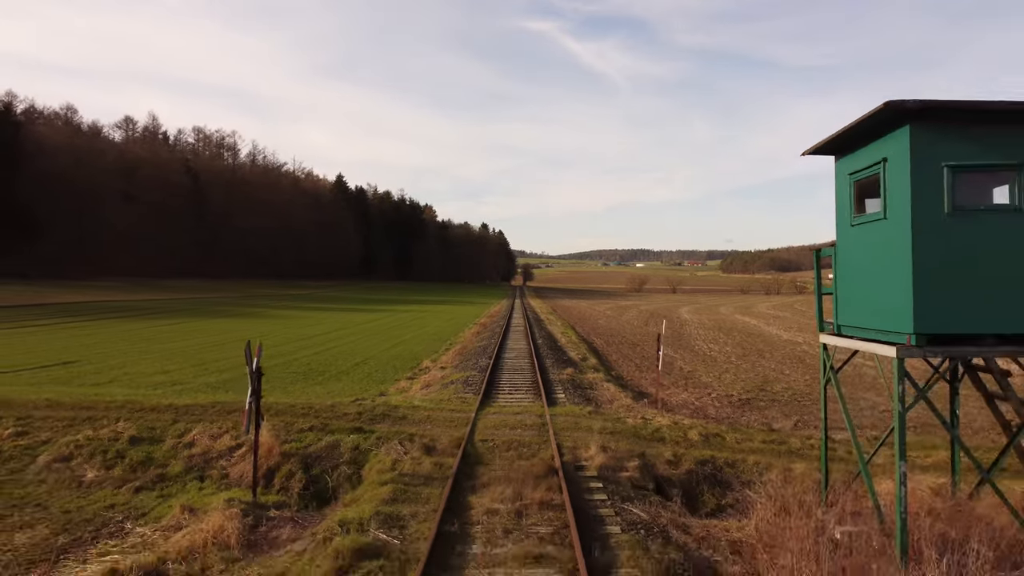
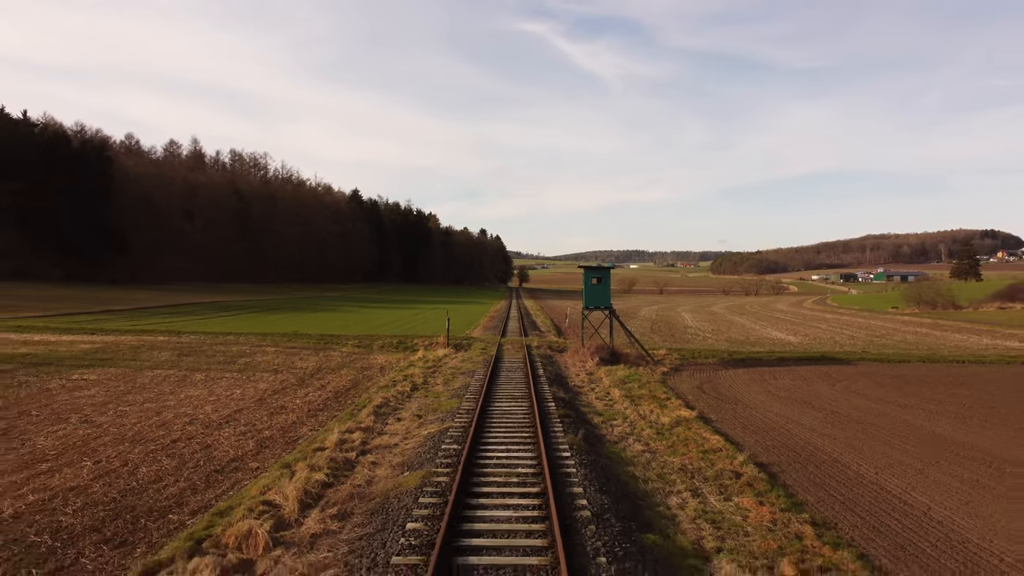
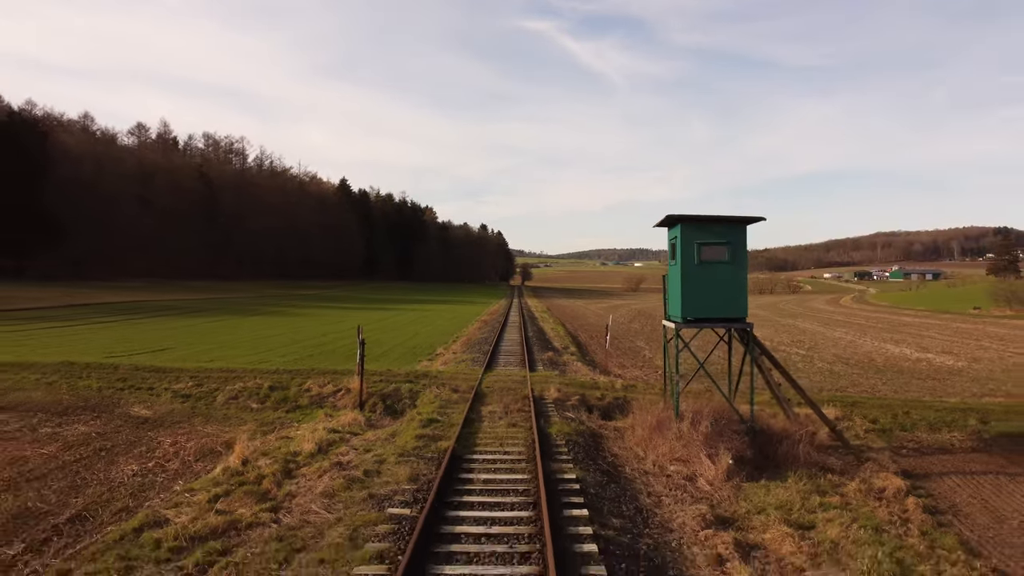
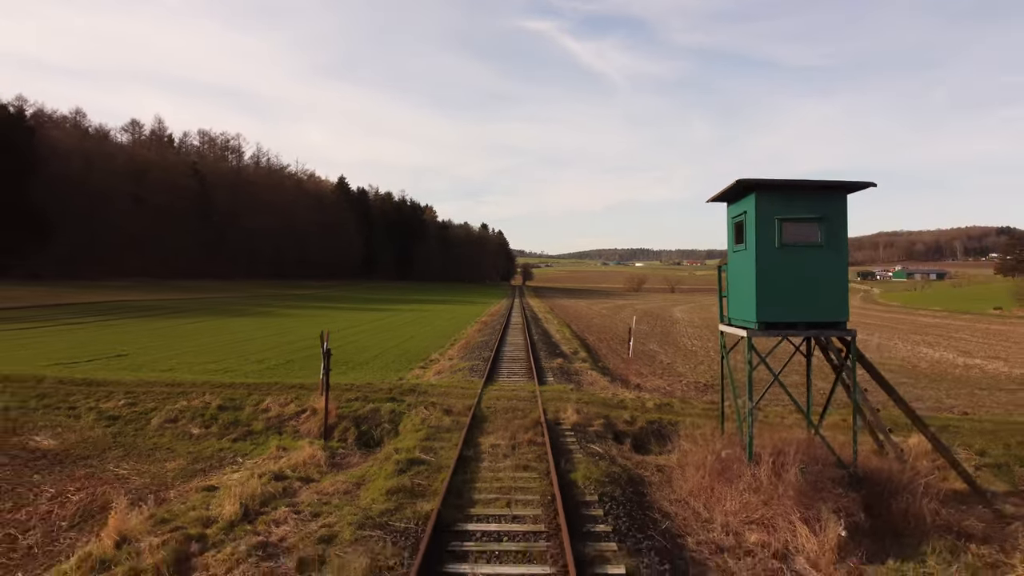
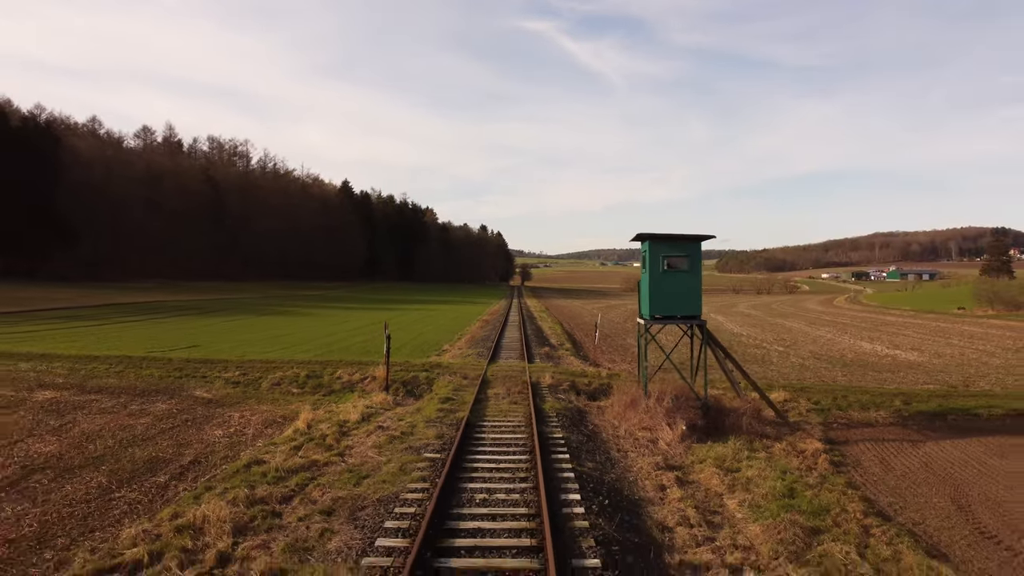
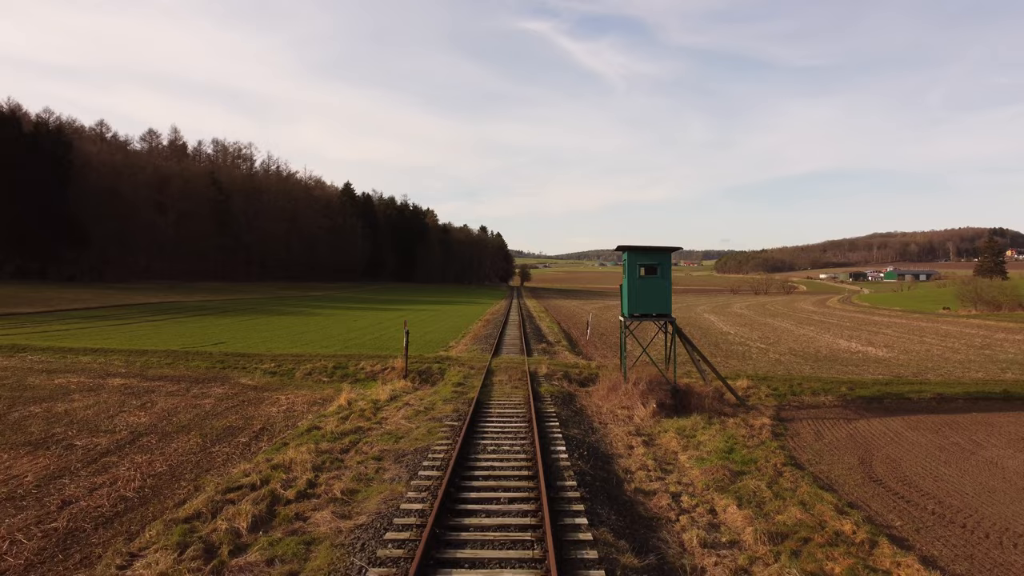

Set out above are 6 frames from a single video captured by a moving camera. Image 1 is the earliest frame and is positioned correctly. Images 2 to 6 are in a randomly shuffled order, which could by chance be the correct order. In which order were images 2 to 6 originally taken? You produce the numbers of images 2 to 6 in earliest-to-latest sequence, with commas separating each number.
4, 3, 5, 6, 2
